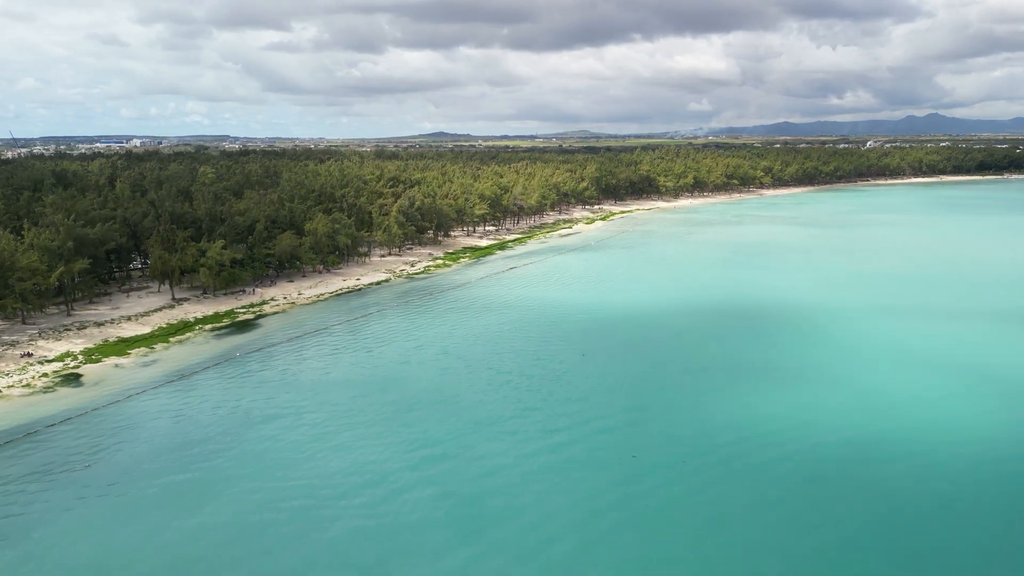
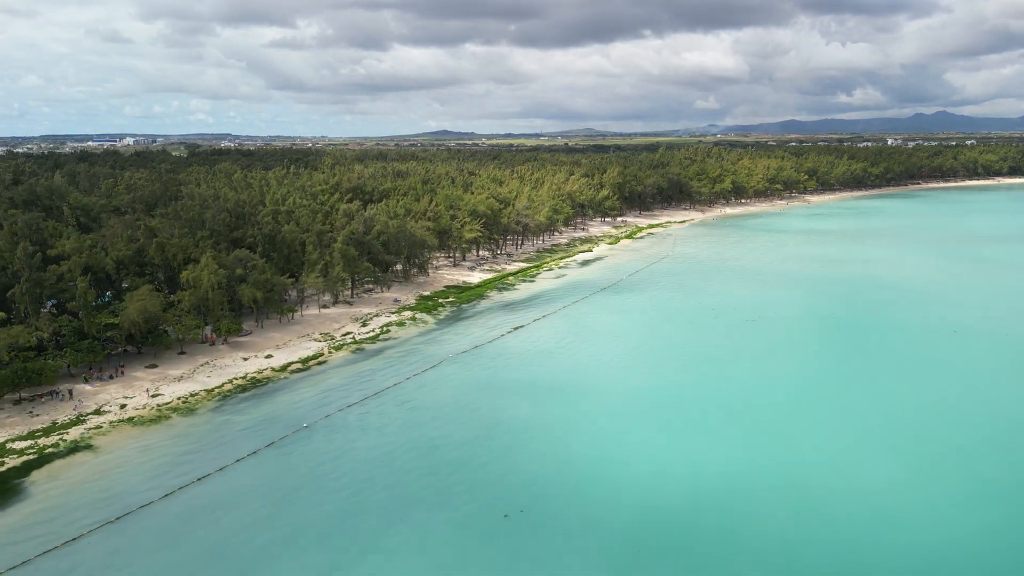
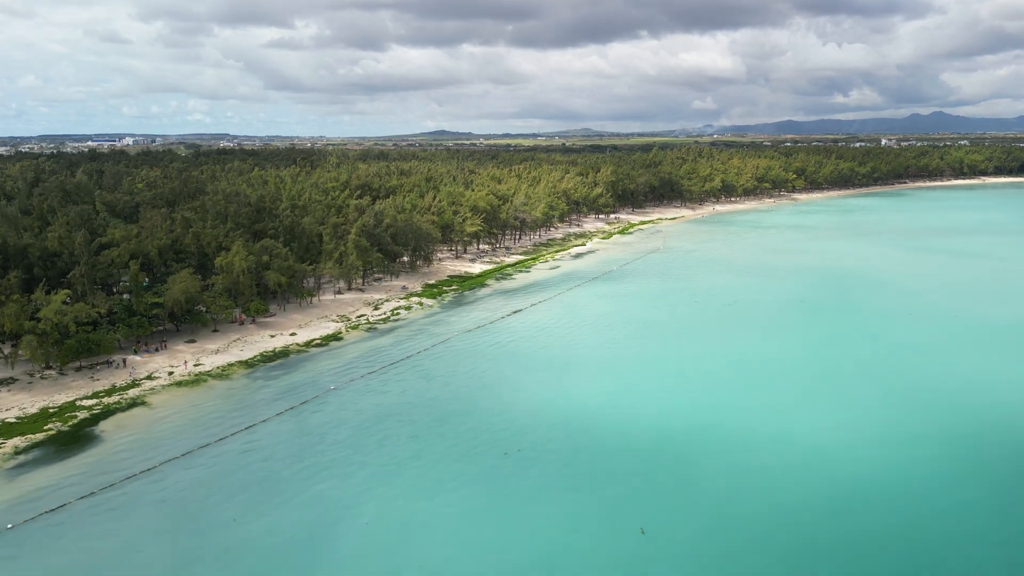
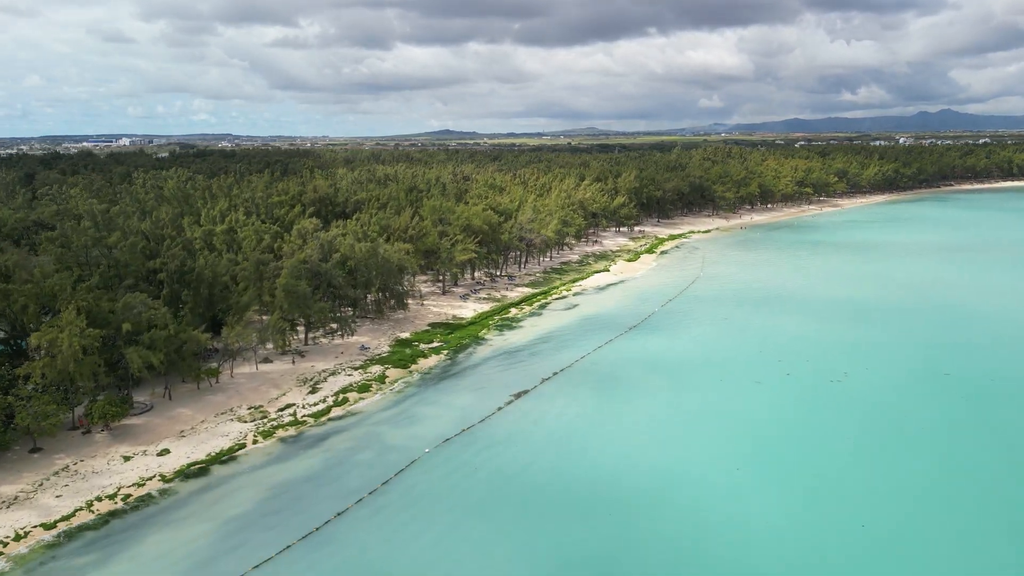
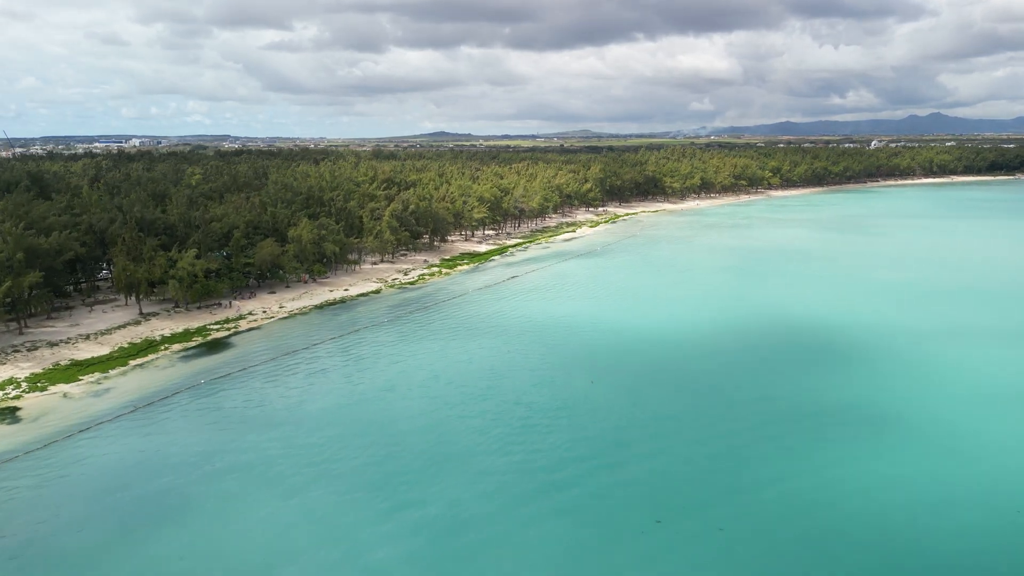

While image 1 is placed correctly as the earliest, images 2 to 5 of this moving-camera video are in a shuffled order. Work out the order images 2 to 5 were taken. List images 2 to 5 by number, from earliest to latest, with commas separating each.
5, 3, 2, 4
